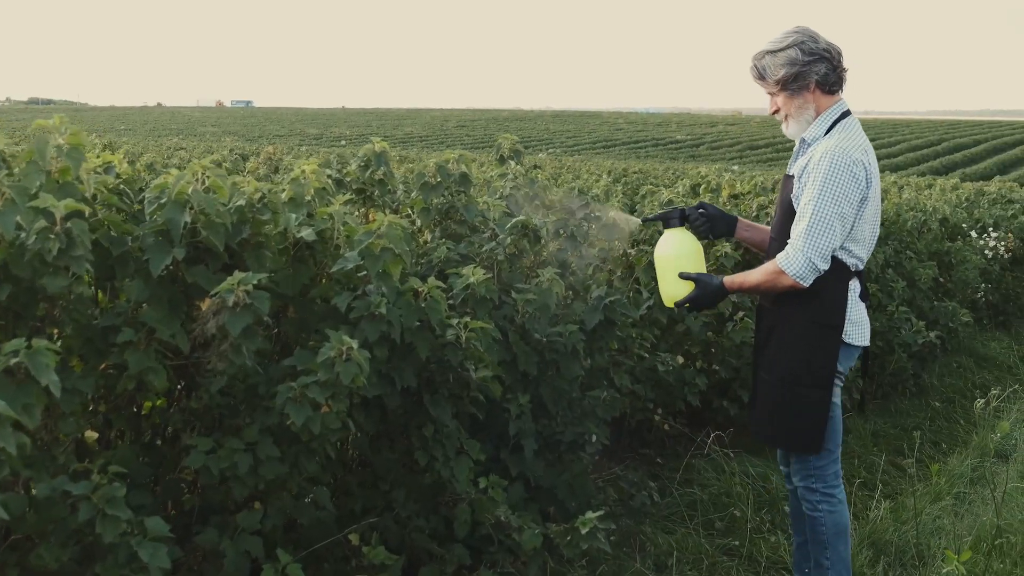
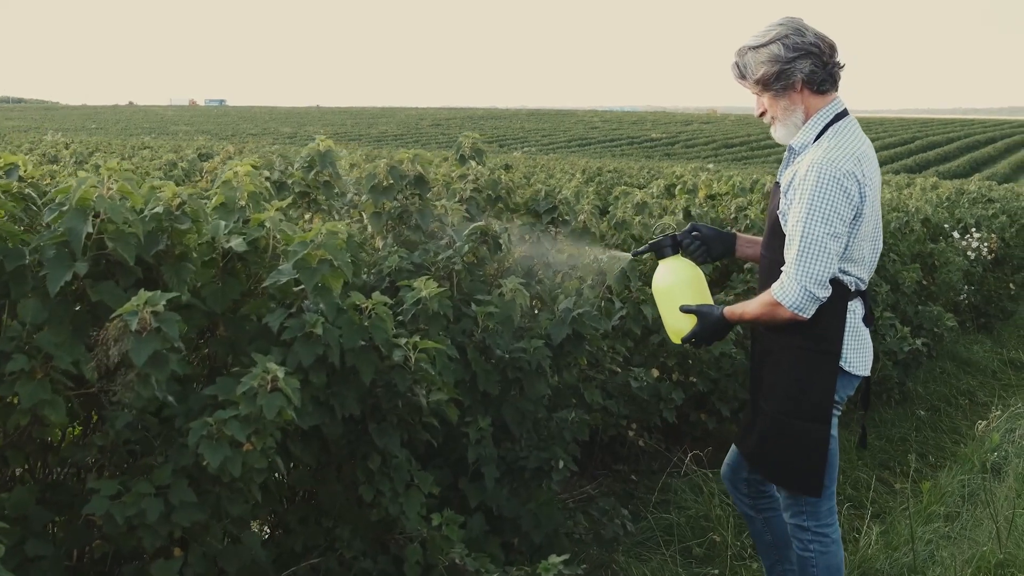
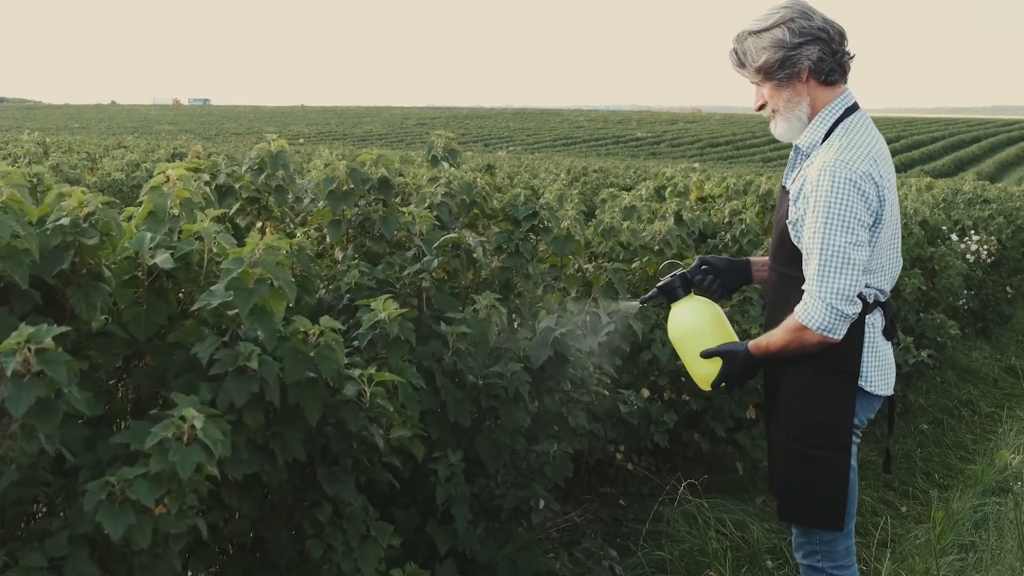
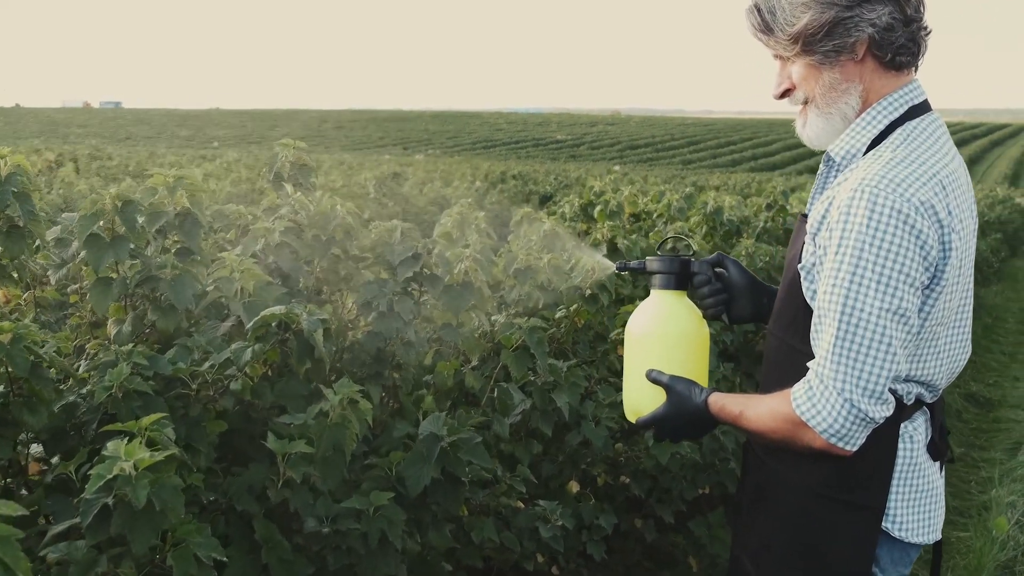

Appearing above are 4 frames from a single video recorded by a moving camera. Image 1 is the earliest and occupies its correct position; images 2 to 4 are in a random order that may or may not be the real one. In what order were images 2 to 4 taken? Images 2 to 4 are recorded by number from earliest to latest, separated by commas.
2, 3, 4
